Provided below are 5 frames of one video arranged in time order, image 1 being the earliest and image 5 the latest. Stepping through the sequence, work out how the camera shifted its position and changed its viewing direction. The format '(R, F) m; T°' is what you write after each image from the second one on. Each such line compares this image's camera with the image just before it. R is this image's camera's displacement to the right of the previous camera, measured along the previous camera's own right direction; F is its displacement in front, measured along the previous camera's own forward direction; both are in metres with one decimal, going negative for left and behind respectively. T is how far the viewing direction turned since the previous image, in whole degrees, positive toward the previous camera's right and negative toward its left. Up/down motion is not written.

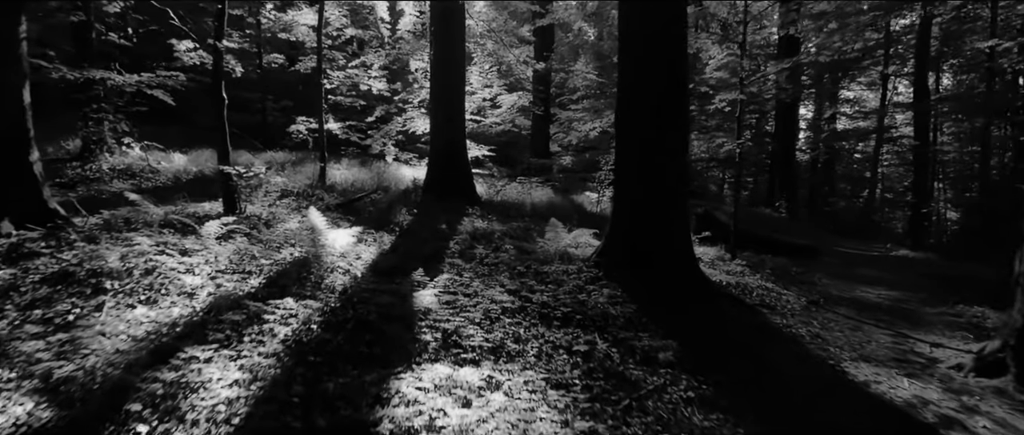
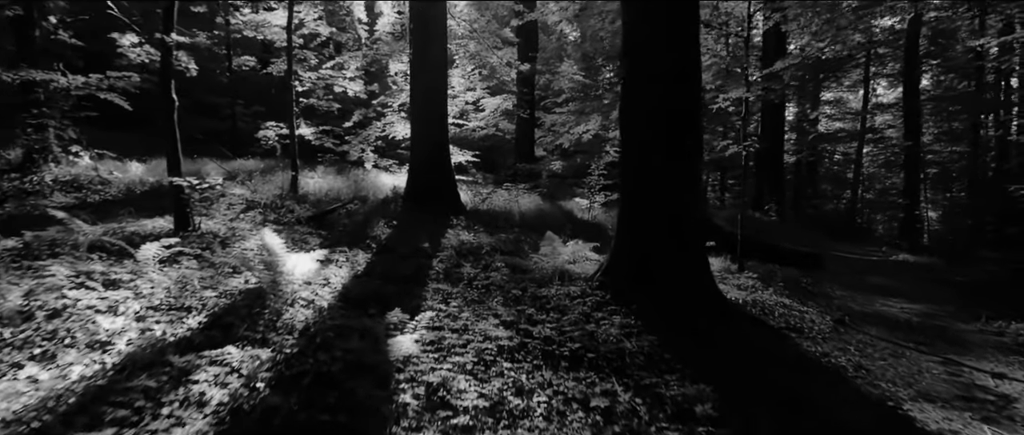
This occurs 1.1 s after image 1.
(-0.1, +0.9) m; +1°
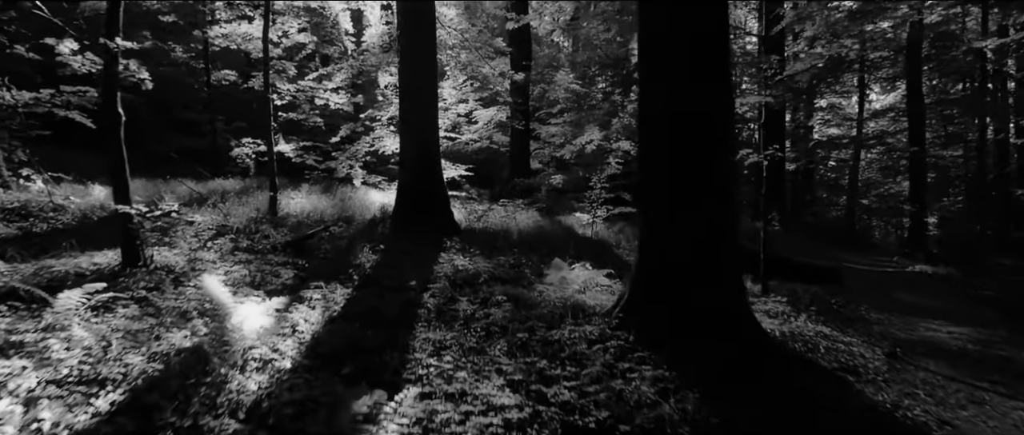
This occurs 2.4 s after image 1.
(-0.1, +0.9) m; 0°
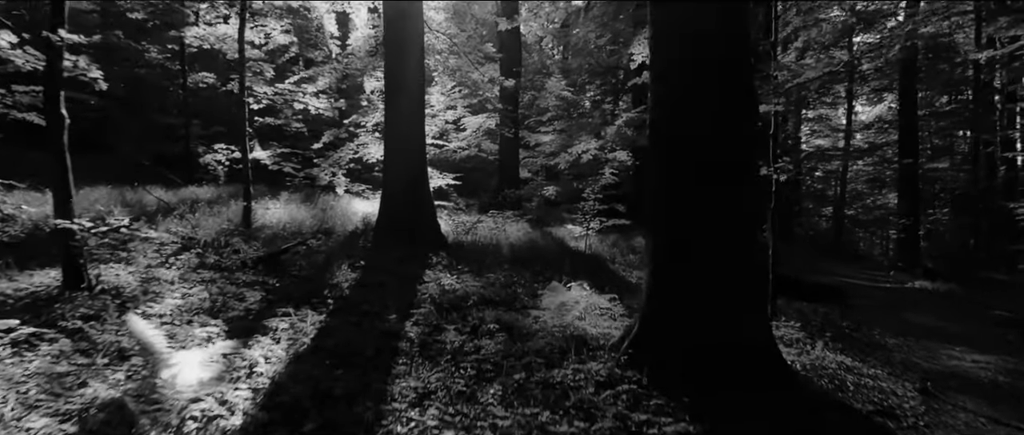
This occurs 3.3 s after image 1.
(-0.1, +0.7) m; +1°
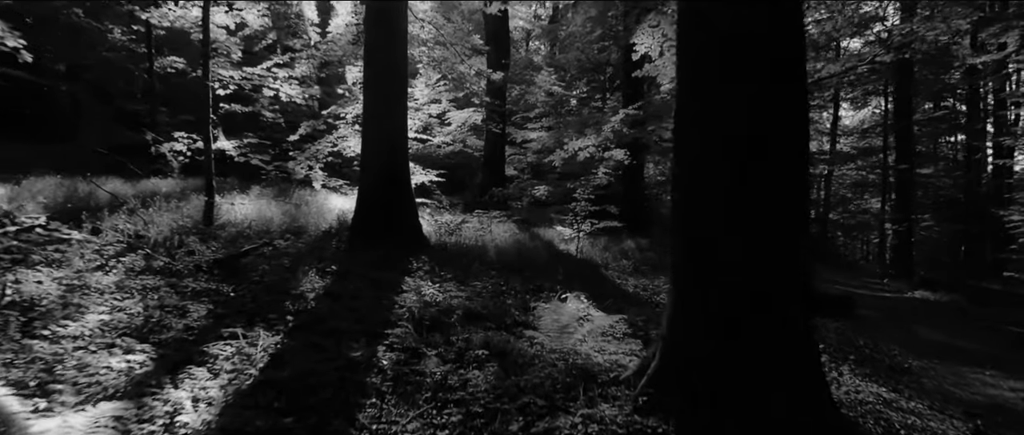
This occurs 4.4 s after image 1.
(-0.1, +0.9) m; +1°
